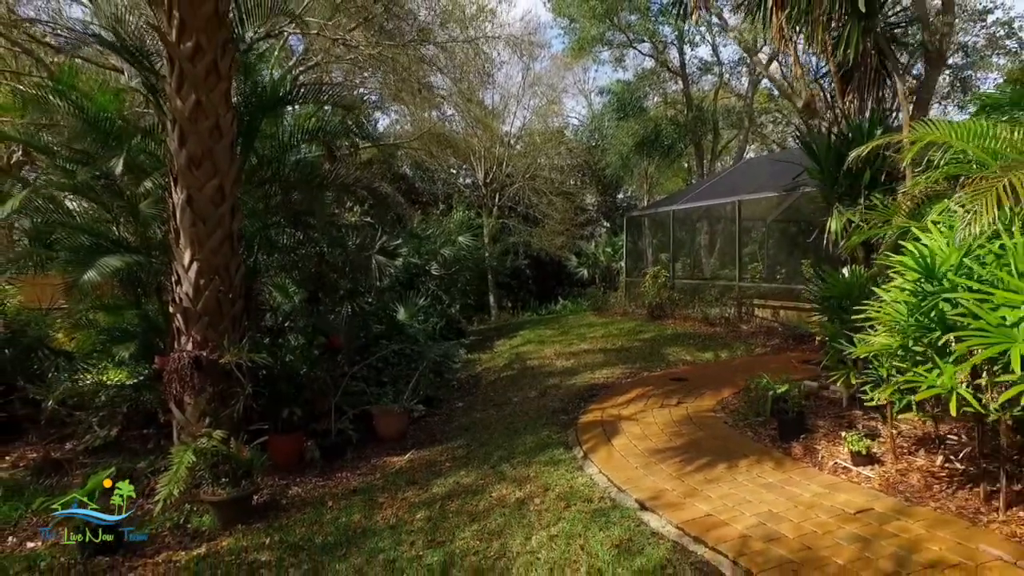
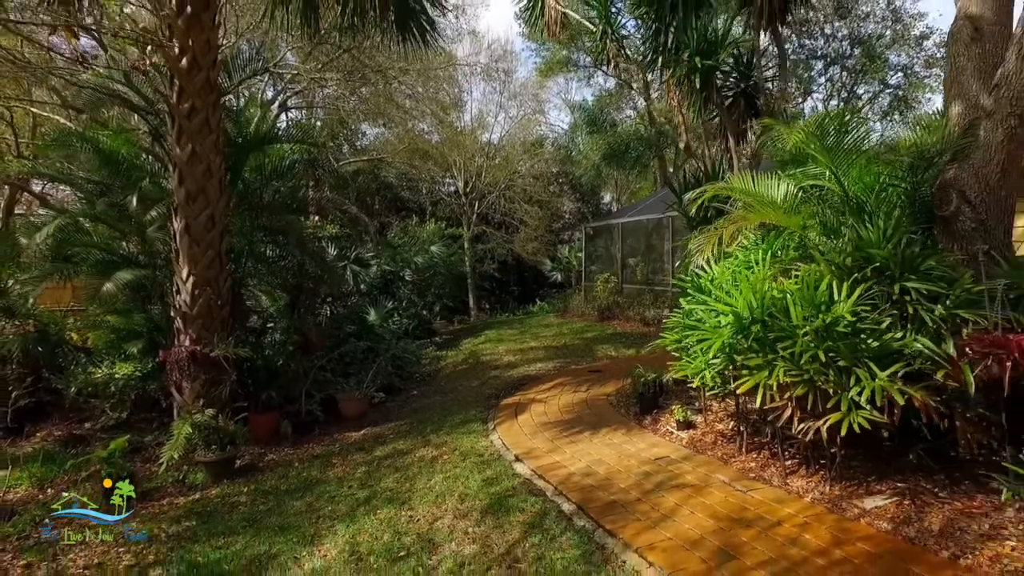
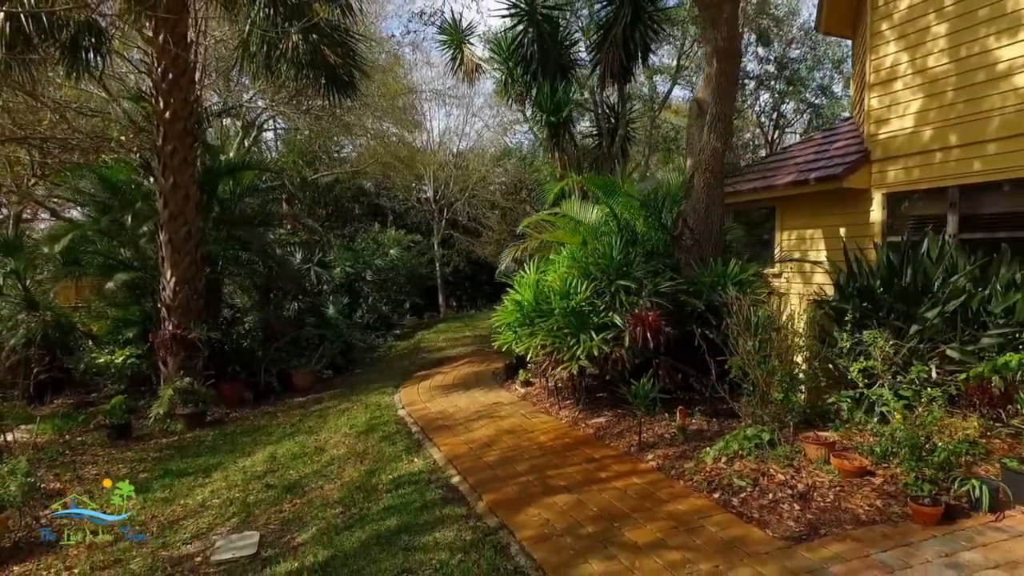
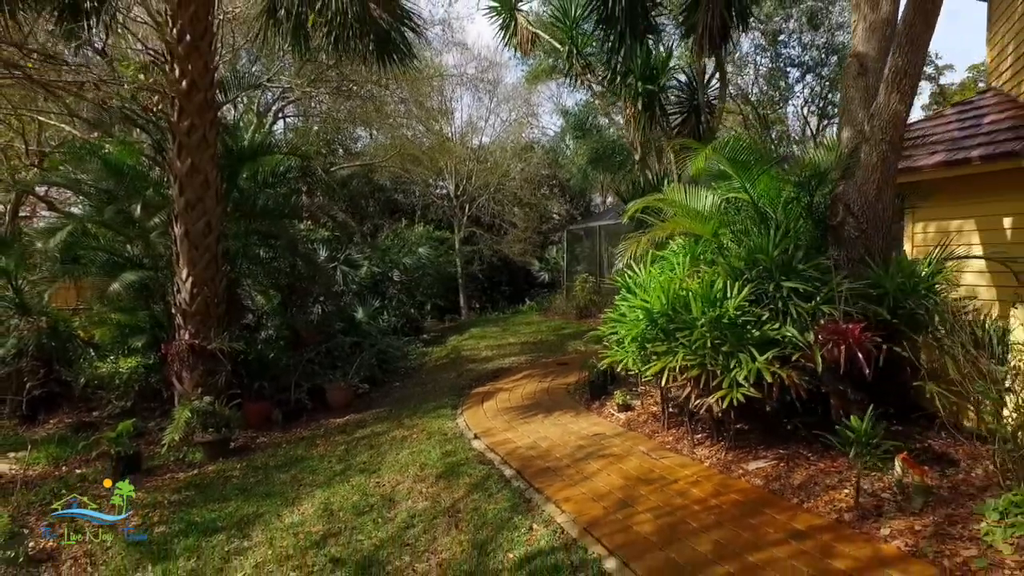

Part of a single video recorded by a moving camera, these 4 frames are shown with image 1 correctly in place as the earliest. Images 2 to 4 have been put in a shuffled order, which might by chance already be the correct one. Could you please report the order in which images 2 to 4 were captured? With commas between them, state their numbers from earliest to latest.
2, 4, 3
